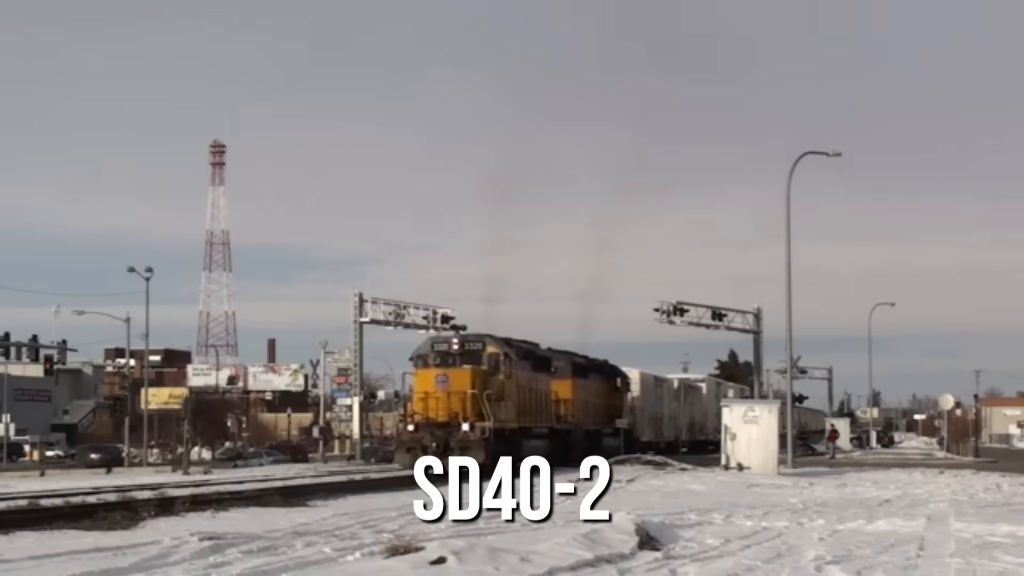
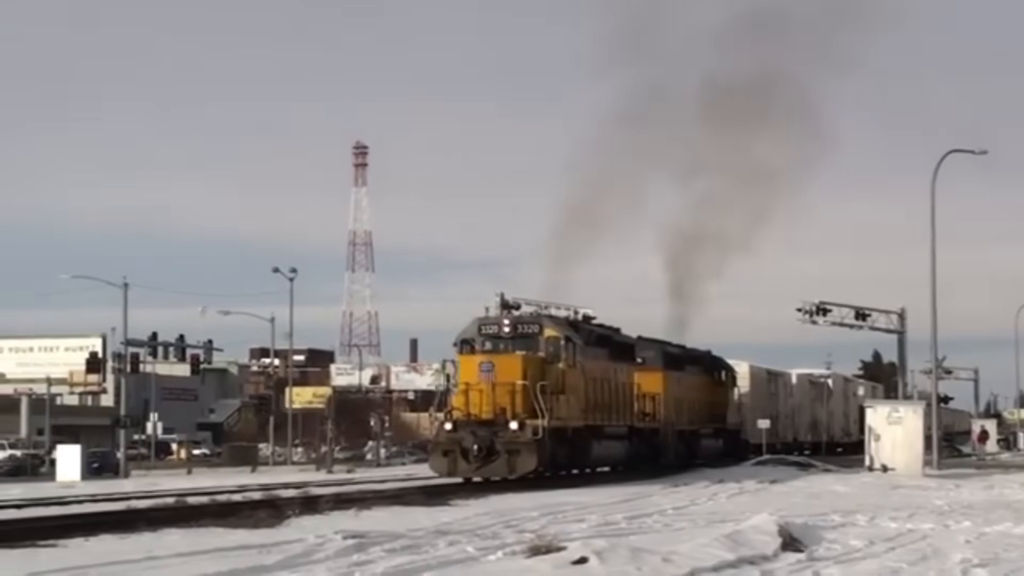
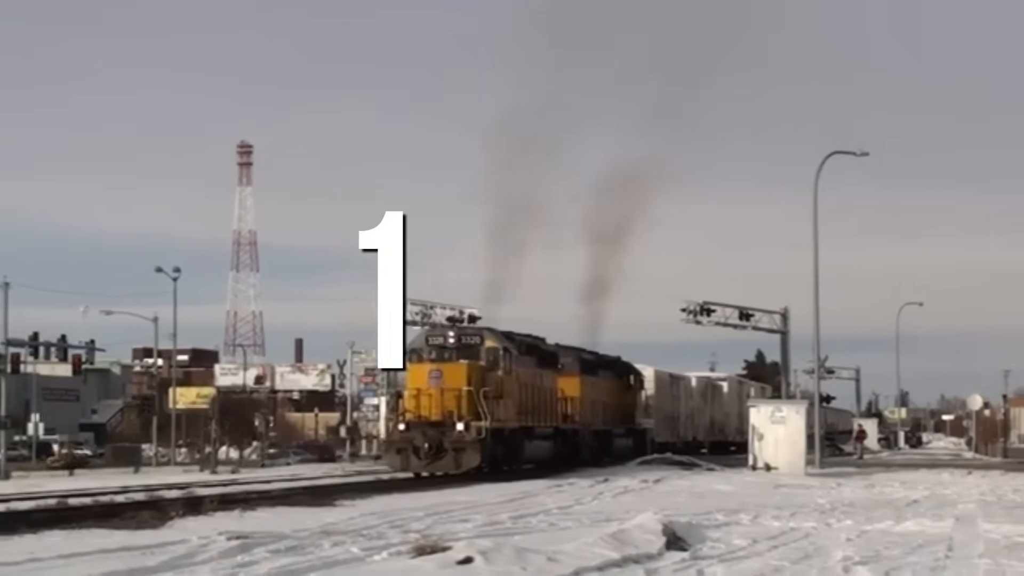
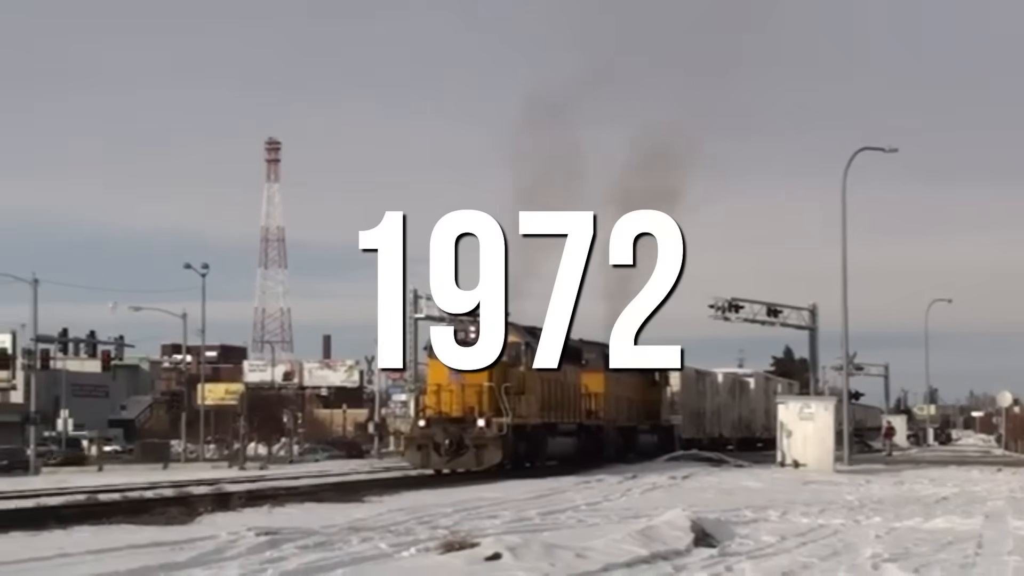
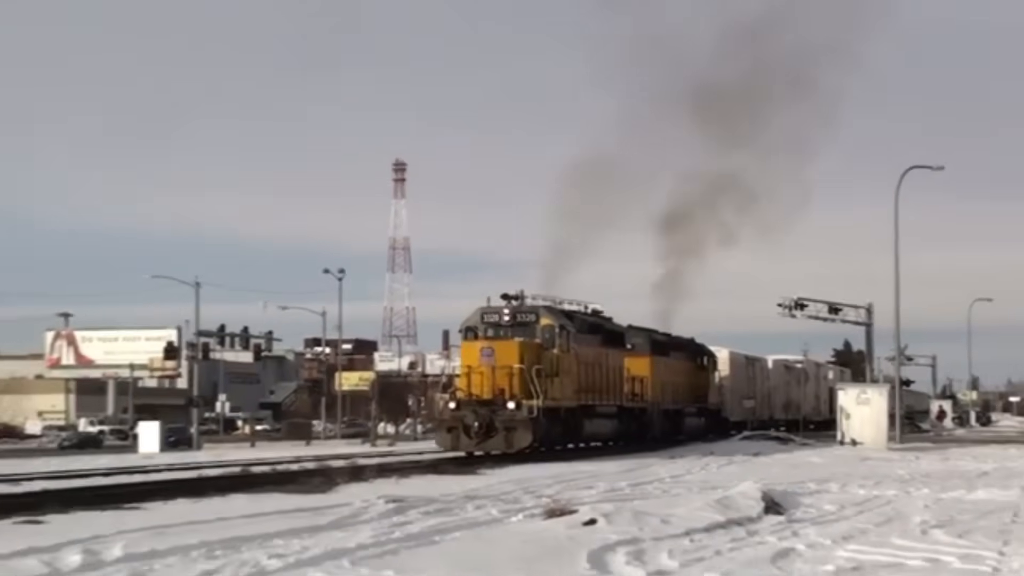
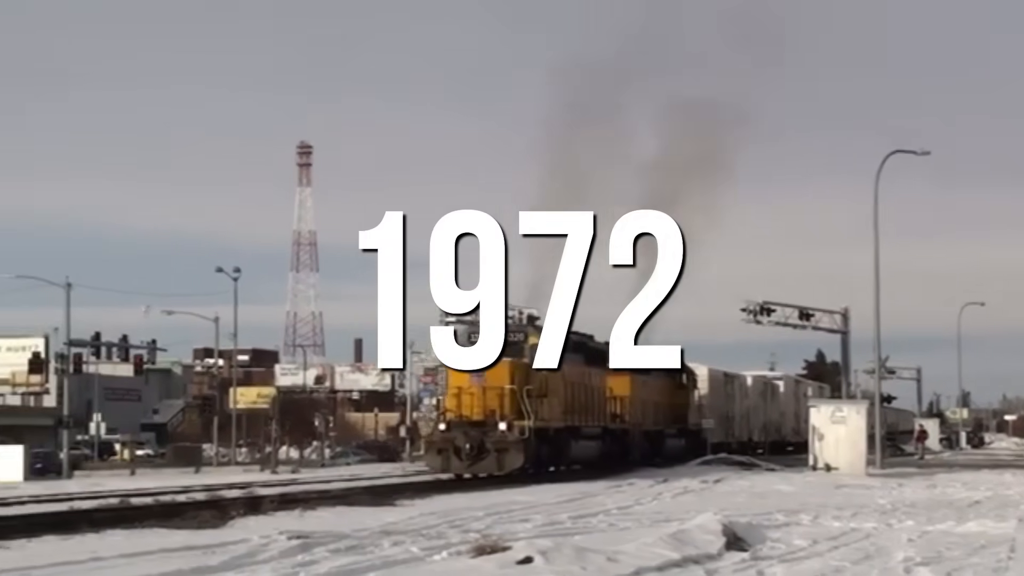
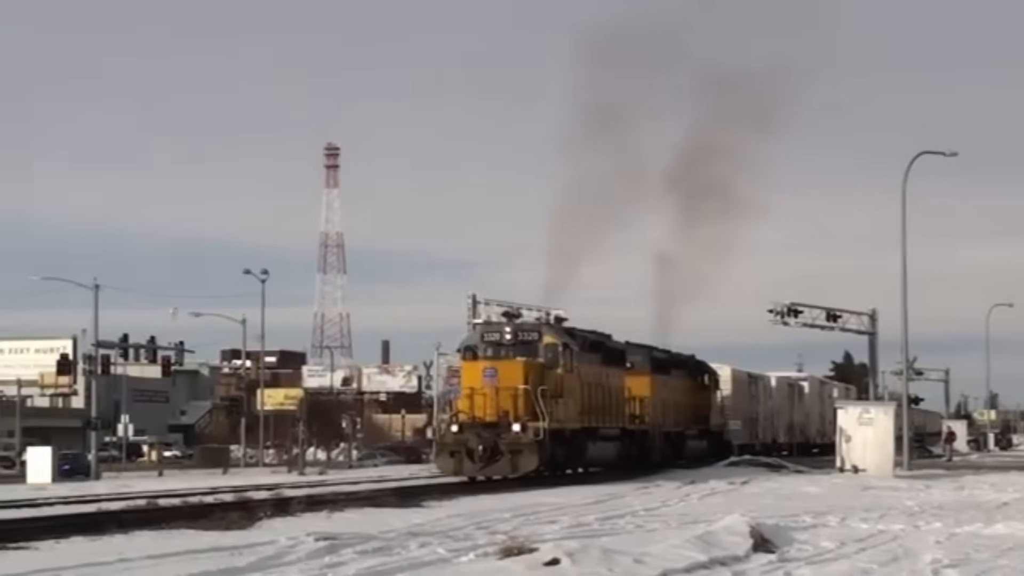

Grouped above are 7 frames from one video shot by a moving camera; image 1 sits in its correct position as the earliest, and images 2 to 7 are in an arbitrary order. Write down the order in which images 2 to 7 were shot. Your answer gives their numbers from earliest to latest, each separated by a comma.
3, 4, 6, 7, 2, 5
